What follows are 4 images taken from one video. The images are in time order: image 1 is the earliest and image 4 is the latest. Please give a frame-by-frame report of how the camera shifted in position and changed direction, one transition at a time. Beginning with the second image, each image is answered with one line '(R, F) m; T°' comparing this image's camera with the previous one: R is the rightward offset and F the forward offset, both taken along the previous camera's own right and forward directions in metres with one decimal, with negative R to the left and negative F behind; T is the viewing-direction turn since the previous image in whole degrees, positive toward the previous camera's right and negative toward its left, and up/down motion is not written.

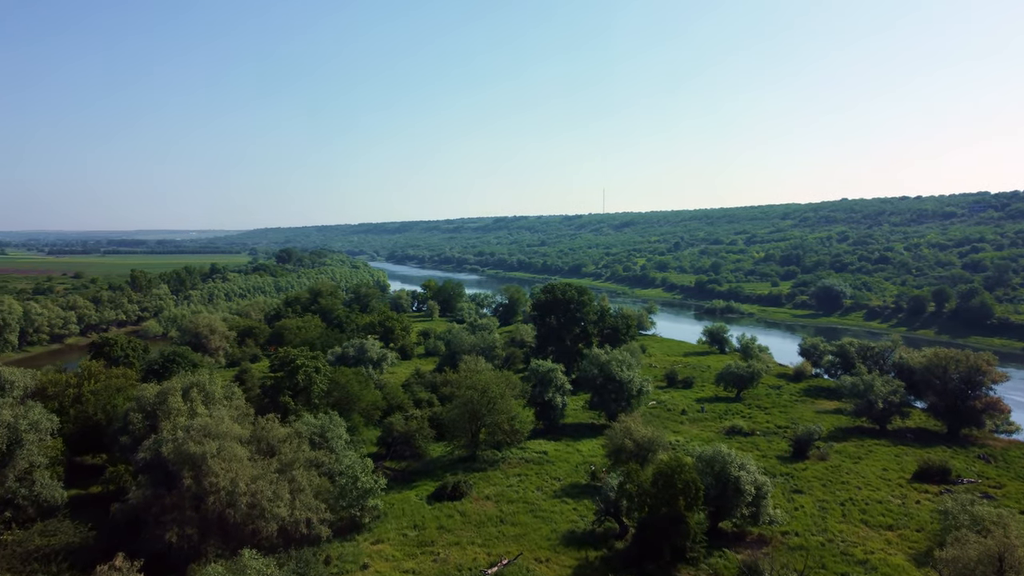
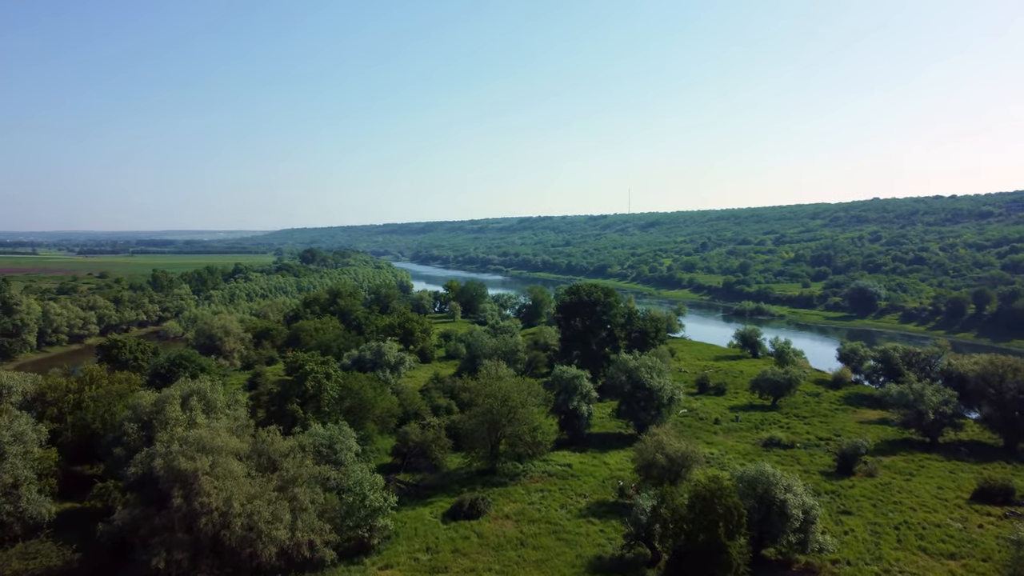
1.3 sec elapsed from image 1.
(+0.1, +2.1) m; -2°
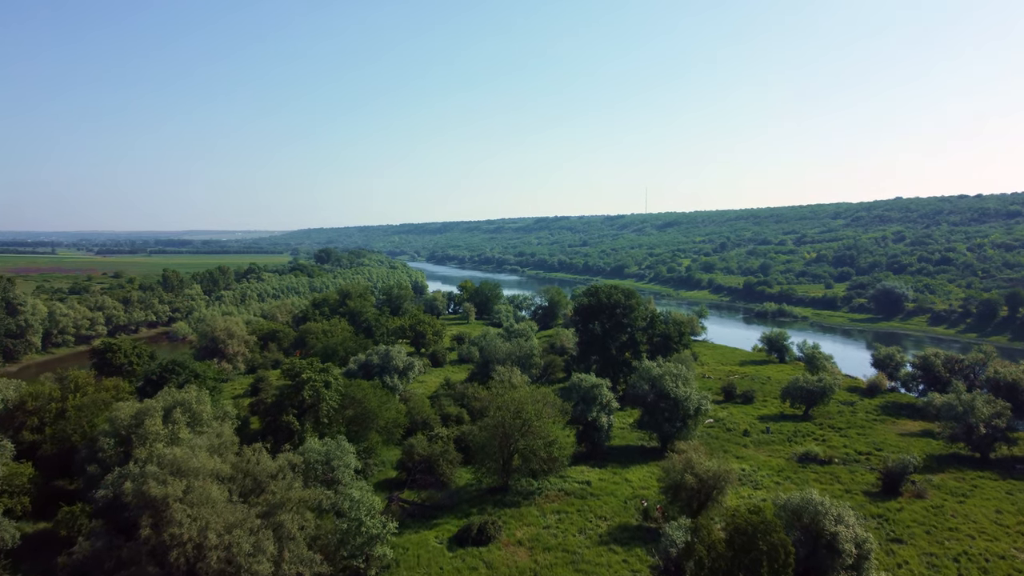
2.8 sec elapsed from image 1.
(+0.1, +2.4) m; -1°
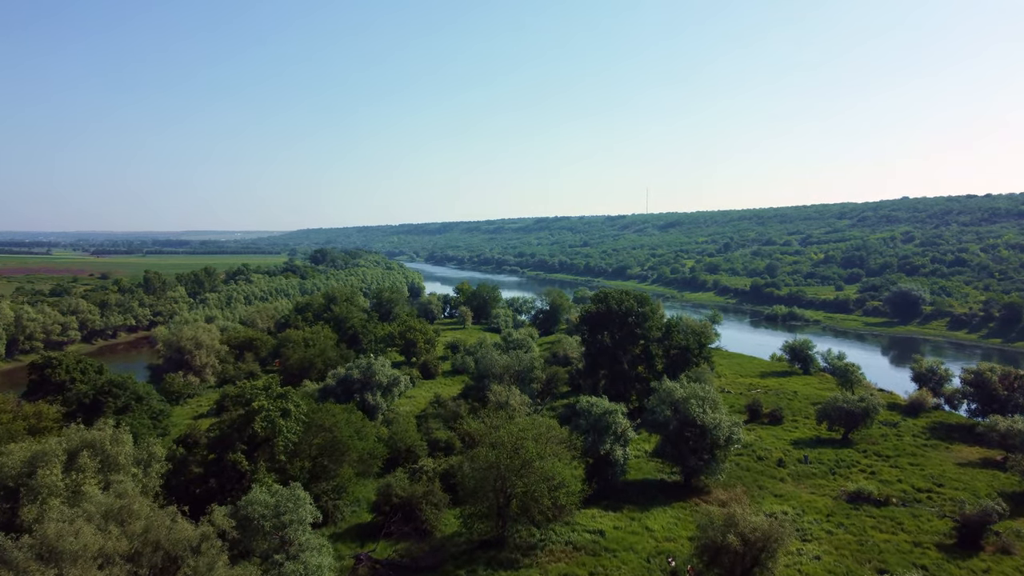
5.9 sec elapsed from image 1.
(+0.1, +5.0) m; 0°
